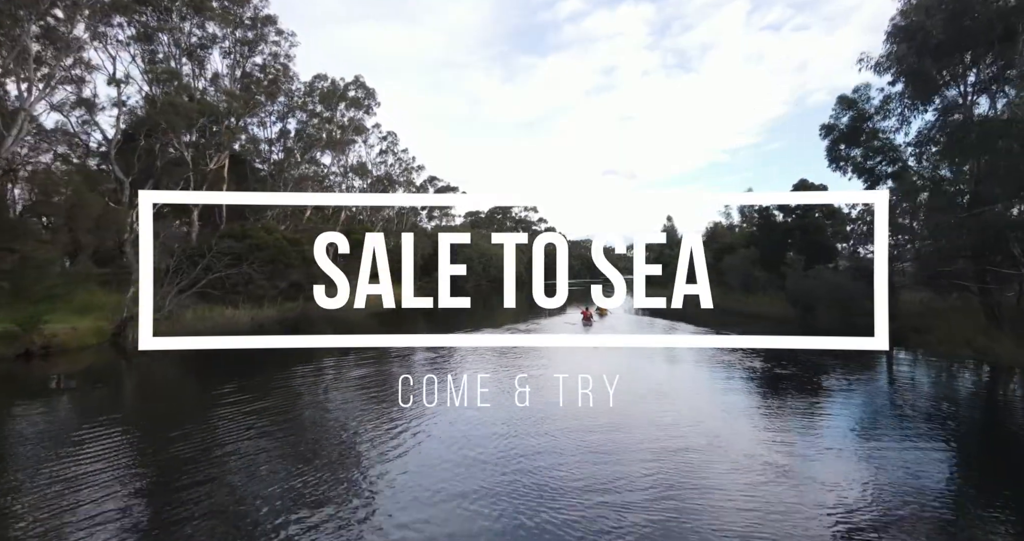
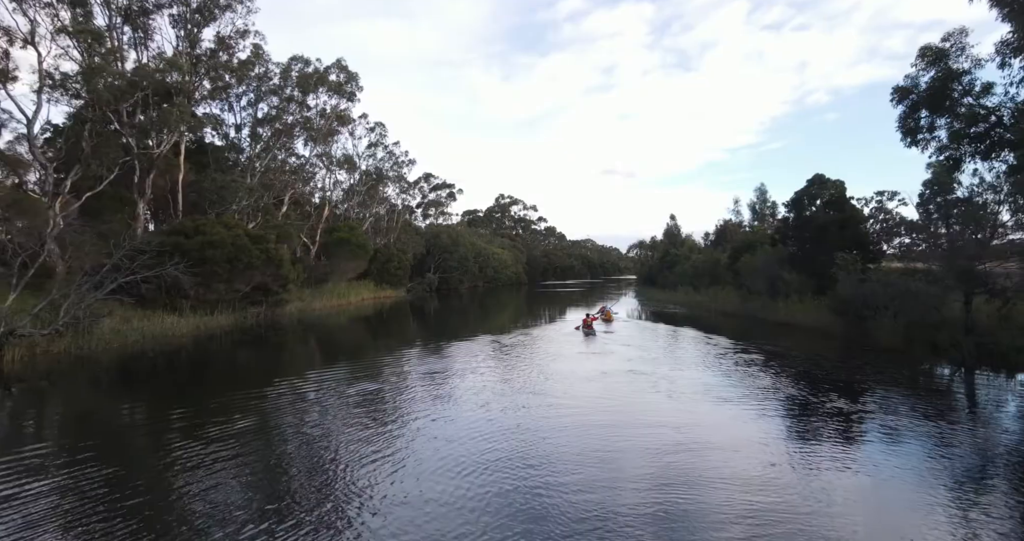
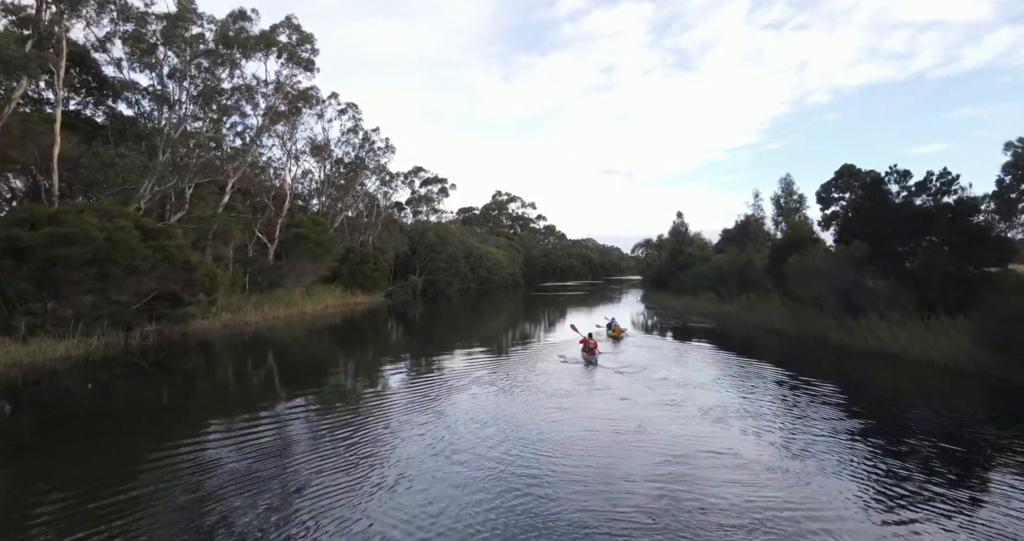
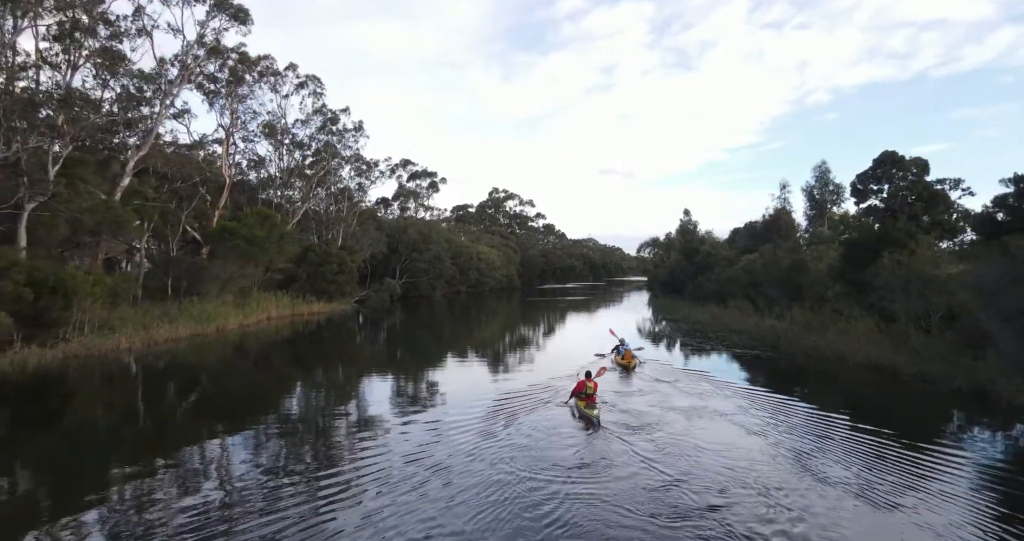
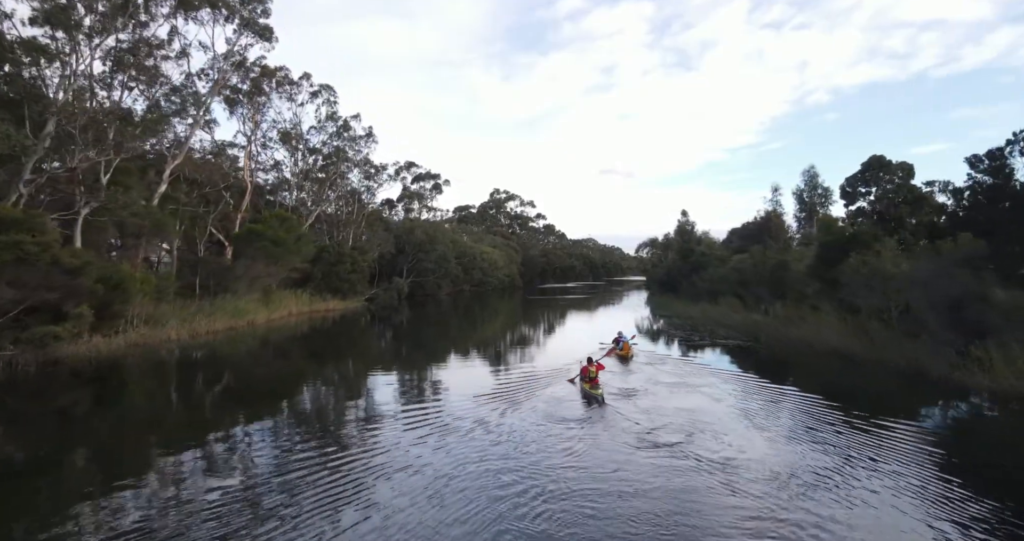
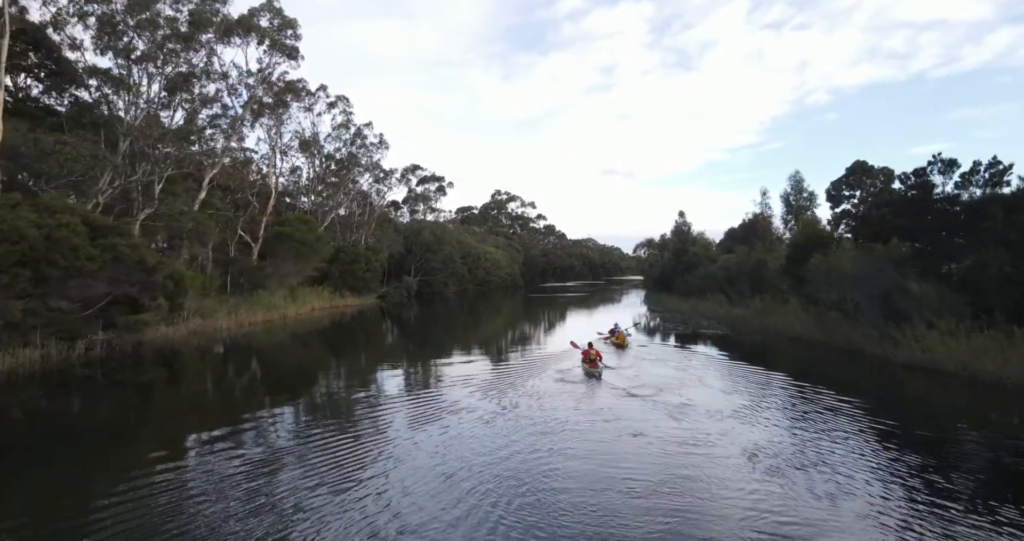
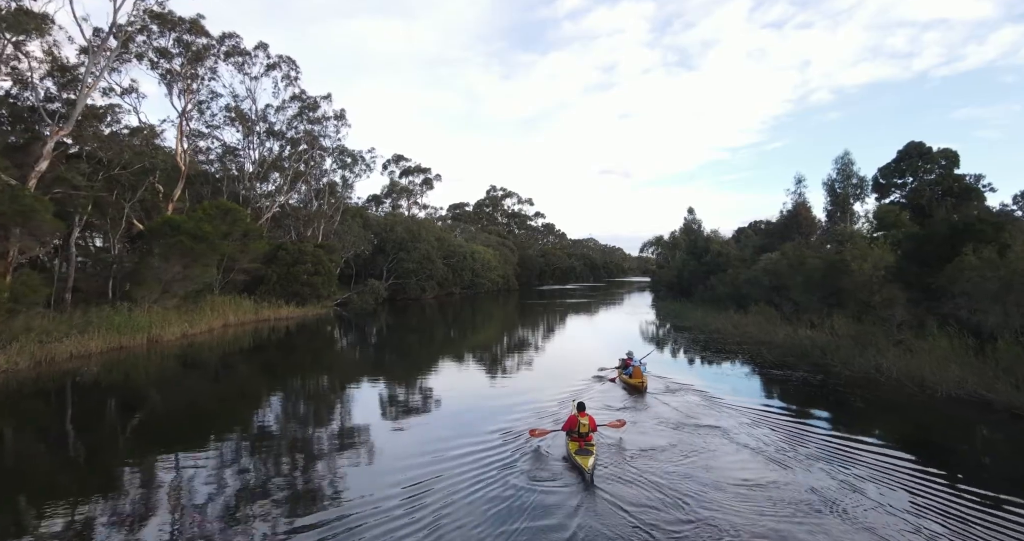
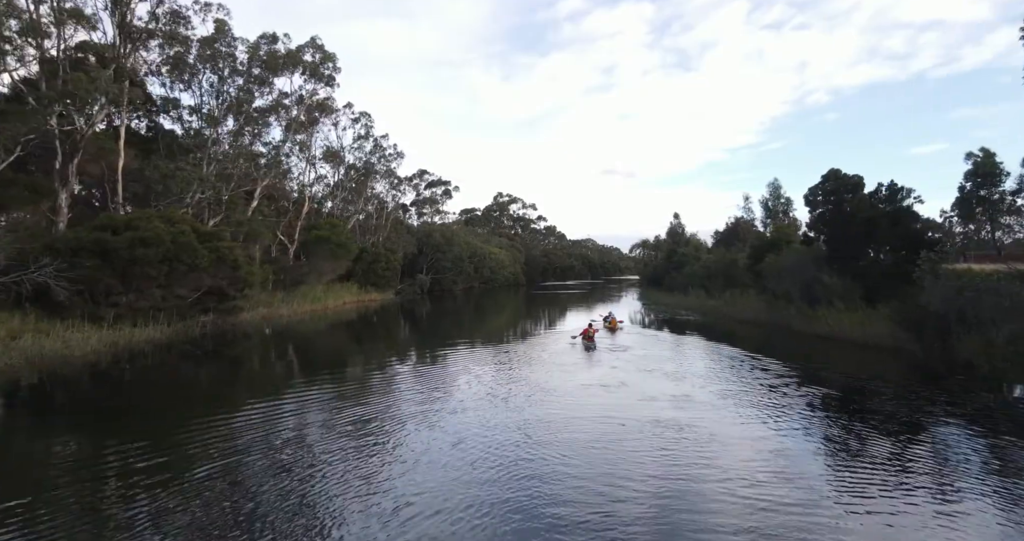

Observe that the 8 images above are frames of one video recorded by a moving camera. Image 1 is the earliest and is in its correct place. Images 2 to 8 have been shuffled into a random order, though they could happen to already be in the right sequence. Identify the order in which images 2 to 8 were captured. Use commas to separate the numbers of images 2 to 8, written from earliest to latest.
2, 8, 3, 6, 5, 4, 7
